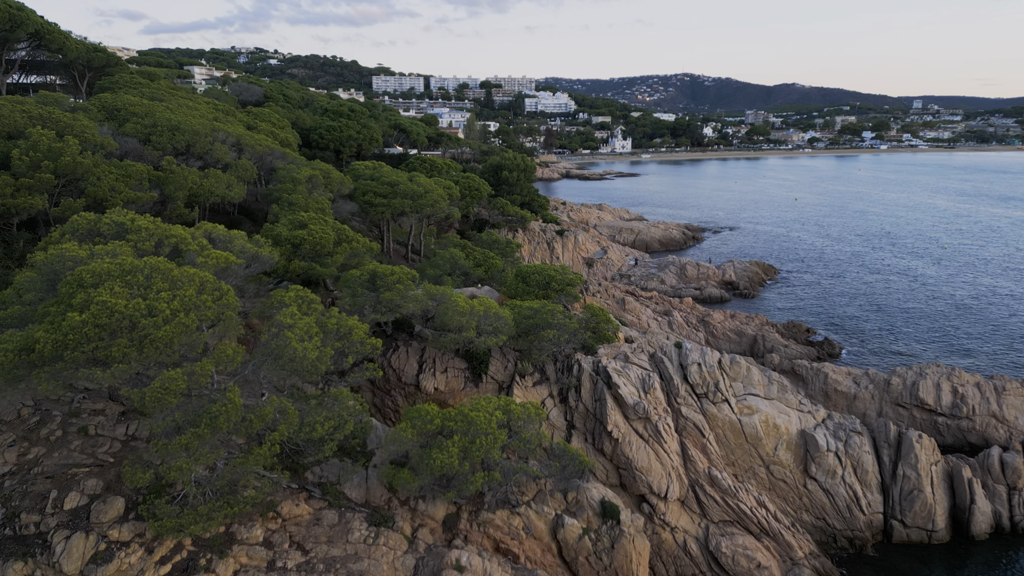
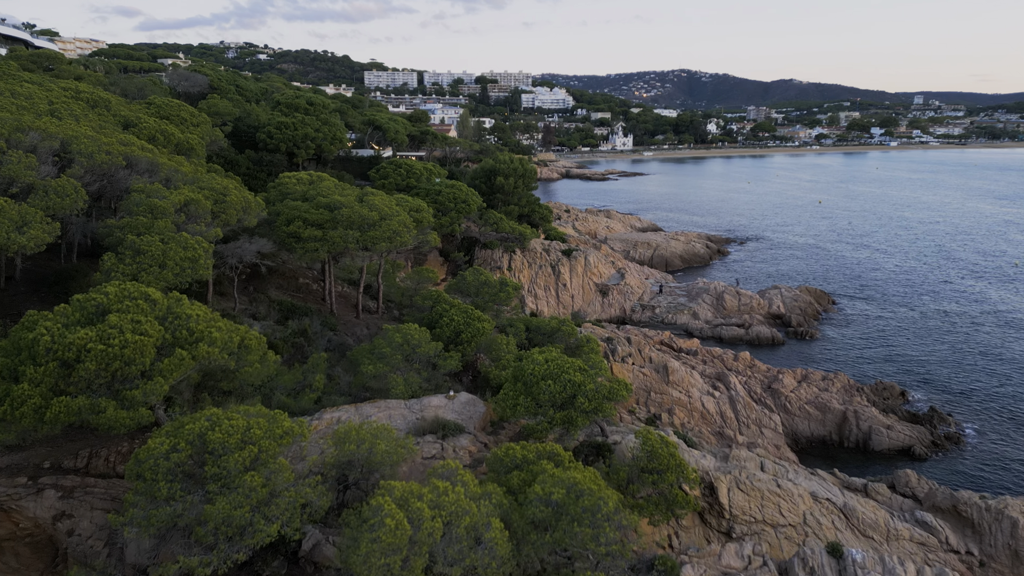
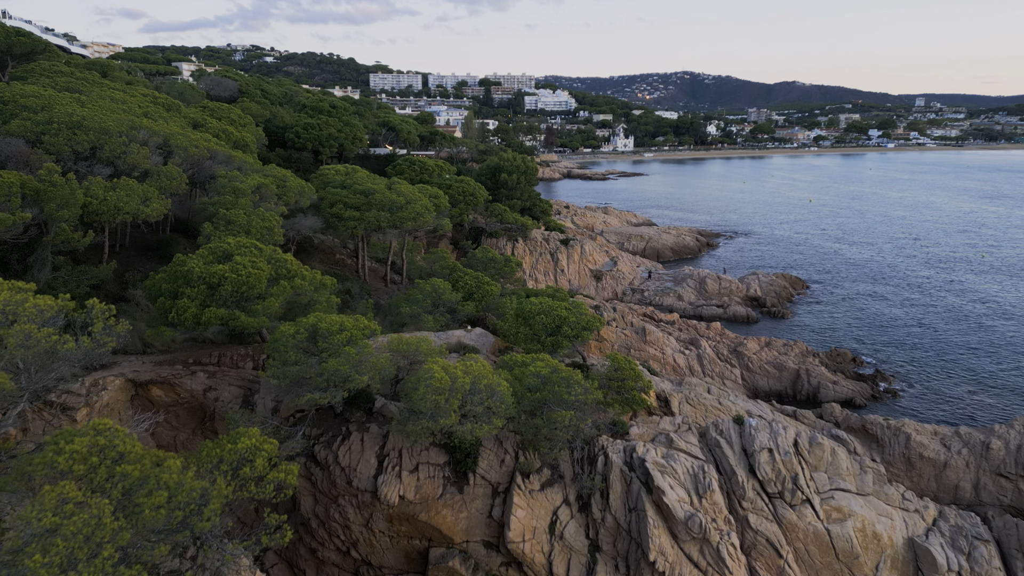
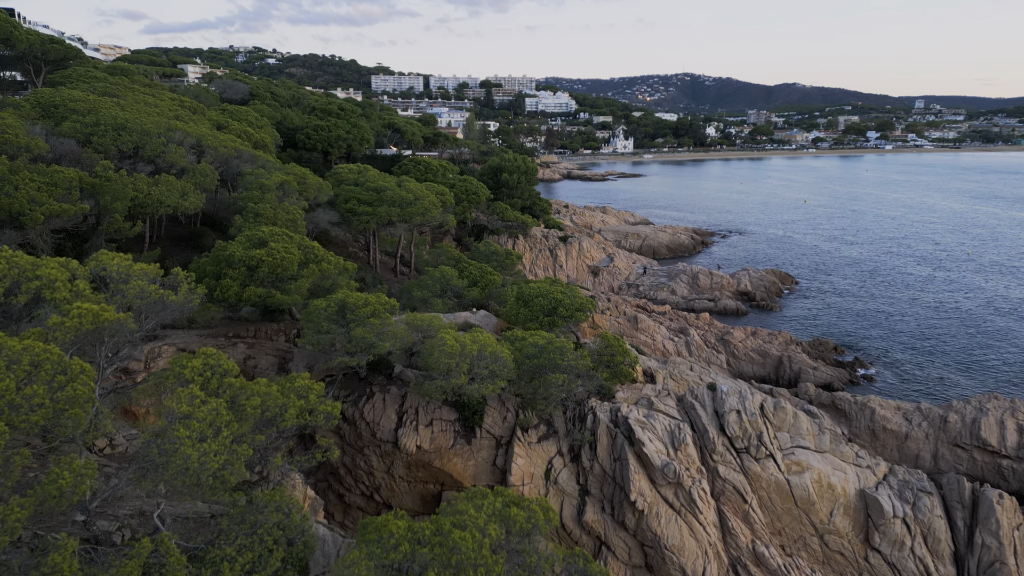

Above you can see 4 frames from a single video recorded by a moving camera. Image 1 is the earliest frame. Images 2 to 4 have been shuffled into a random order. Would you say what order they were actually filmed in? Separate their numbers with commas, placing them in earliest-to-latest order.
4, 3, 2
